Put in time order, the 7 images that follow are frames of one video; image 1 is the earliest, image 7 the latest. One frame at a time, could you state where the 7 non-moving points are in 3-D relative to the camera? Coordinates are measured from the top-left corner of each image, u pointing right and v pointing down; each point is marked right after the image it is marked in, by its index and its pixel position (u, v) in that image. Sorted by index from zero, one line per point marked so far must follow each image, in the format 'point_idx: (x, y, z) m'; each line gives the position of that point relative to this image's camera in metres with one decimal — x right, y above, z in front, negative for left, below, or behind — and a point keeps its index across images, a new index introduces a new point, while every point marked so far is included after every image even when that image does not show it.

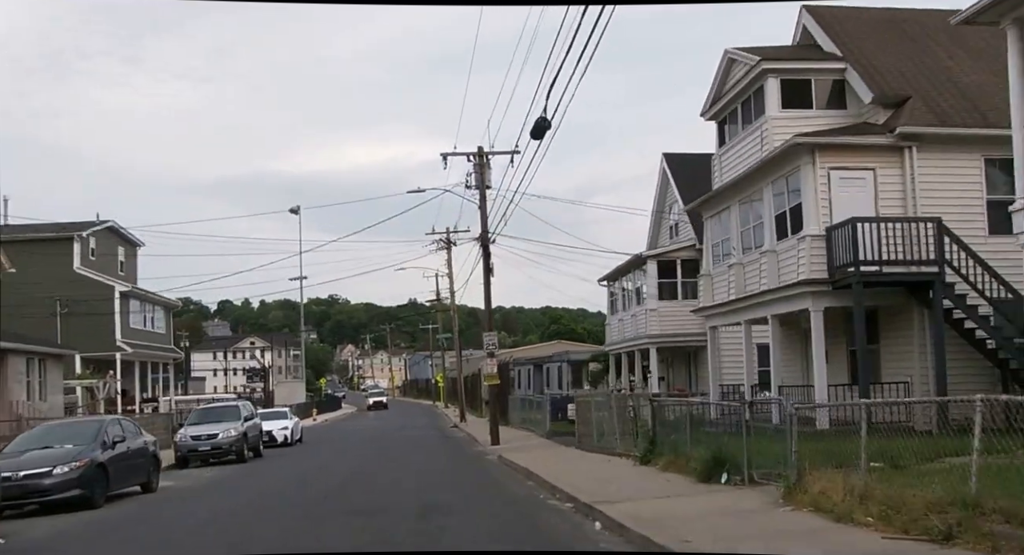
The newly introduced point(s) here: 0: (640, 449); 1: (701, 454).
0: (+2.2, -2.9, +16.6) m
1: (+2.5, -2.4, +13.1) m
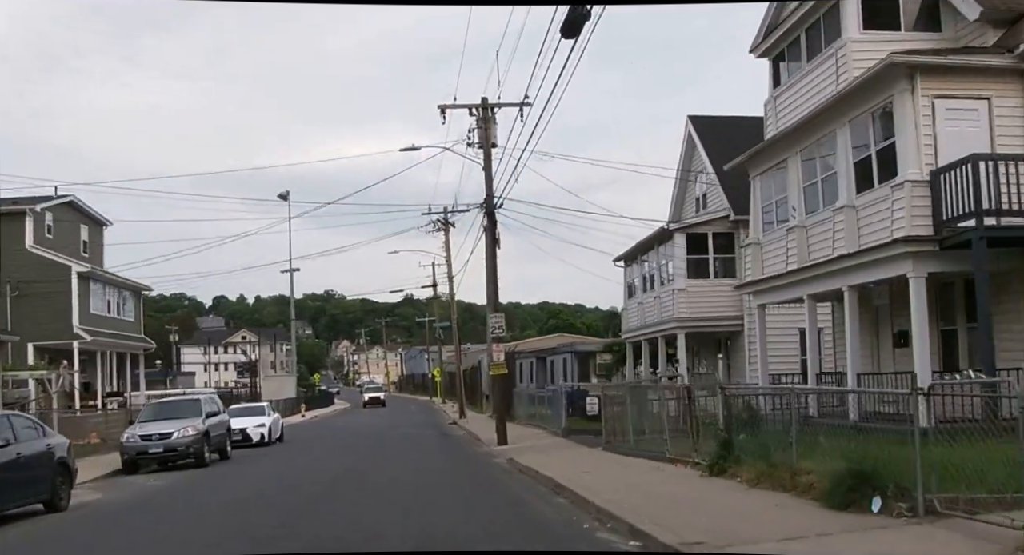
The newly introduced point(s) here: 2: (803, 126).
0: (+2.5, -2.3, +12.5) m
1: (+2.8, -1.7, +9.1) m
2: (+5.5, +2.9, +18.7) m
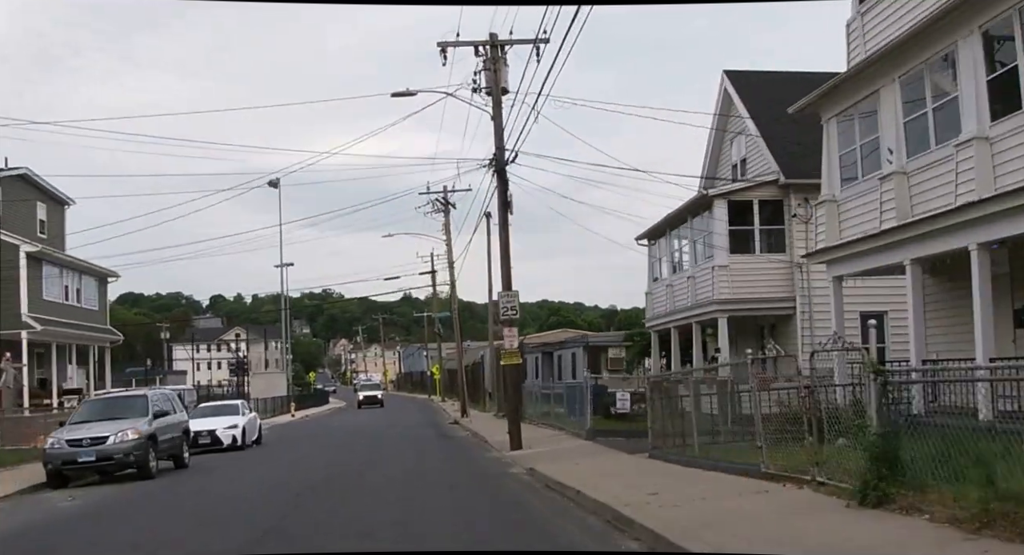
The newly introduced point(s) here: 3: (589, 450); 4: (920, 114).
0: (+2.8, -1.7, +8.5) m
1: (+3.2, -1.1, +5.0) m
2: (+5.9, +3.5, +14.6) m
3: (+1.5, -3.4, +19.2) m
4: (+6.2, +2.5, +14.9) m
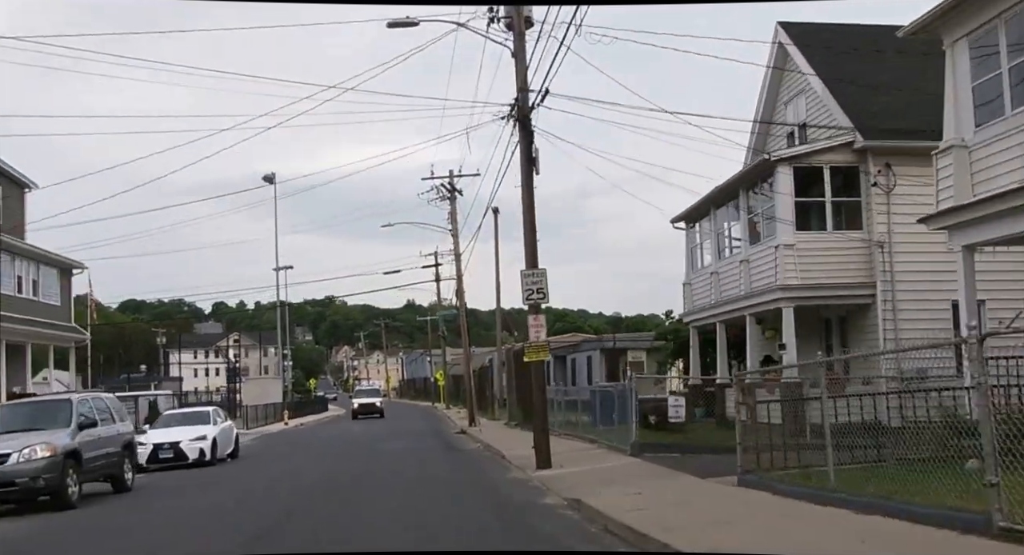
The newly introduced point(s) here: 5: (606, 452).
0: (+3.2, -1.2, +4.3) m
1: (+3.6, -0.6, +0.9) m
2: (+6.3, +3.9, +10.5) m
3: (+1.9, -3.0, +15.1) m
4: (+6.6, +2.9, +10.9) m
5: (+1.7, -3.1, +17.7) m
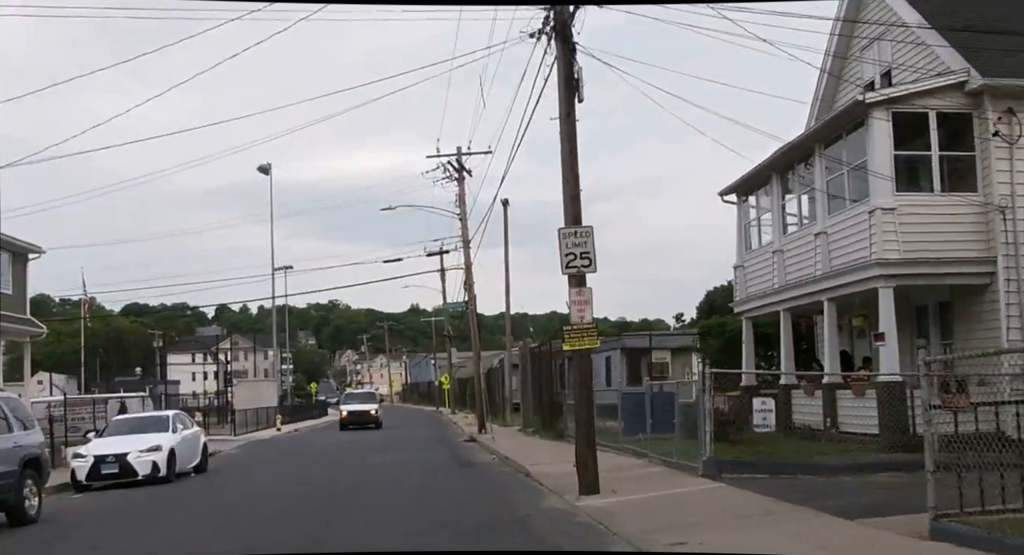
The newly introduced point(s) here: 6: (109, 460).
0: (+3.6, -0.6, +0.3) m
1: (+3.9, -0.1, -3.2) m
2: (+6.7, +4.4, +6.4) m
3: (+2.4, -2.5, +11.0) m
4: (+7.0, +3.4, +6.8) m
5: (+2.1, -2.7, +13.6) m
6: (-7.1, -3.3, +17.5) m
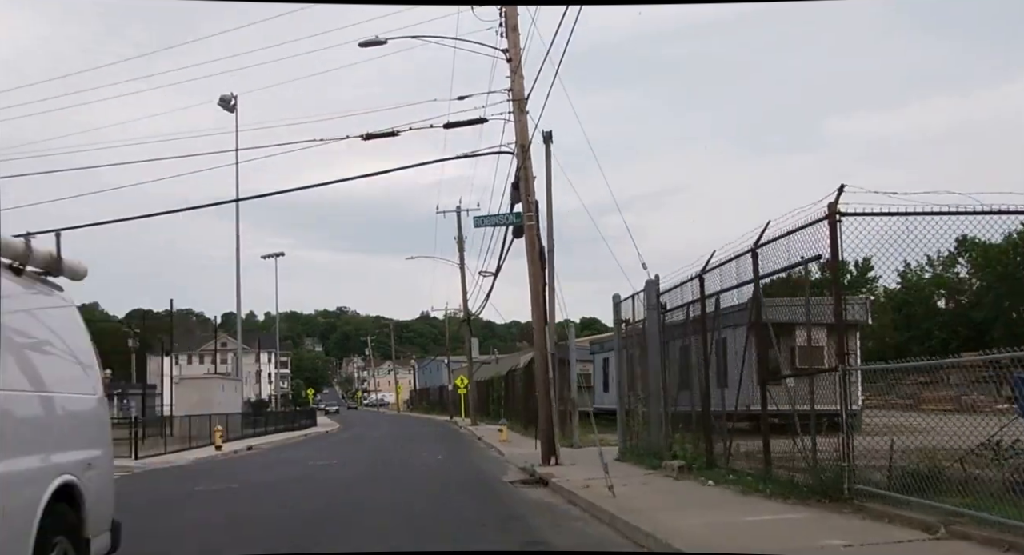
0: (+4.9, +1.7, -15.8) m
1: (+5.3, +2.3, -19.3) m
2: (+8.2, +6.7, -9.6) m
3: (+3.8, -0.3, -5.0) m
4: (+8.5, +5.6, -9.2) m
5: (+3.6, -0.5, -2.5) m
6: (-5.6, -1.1, +1.5) m
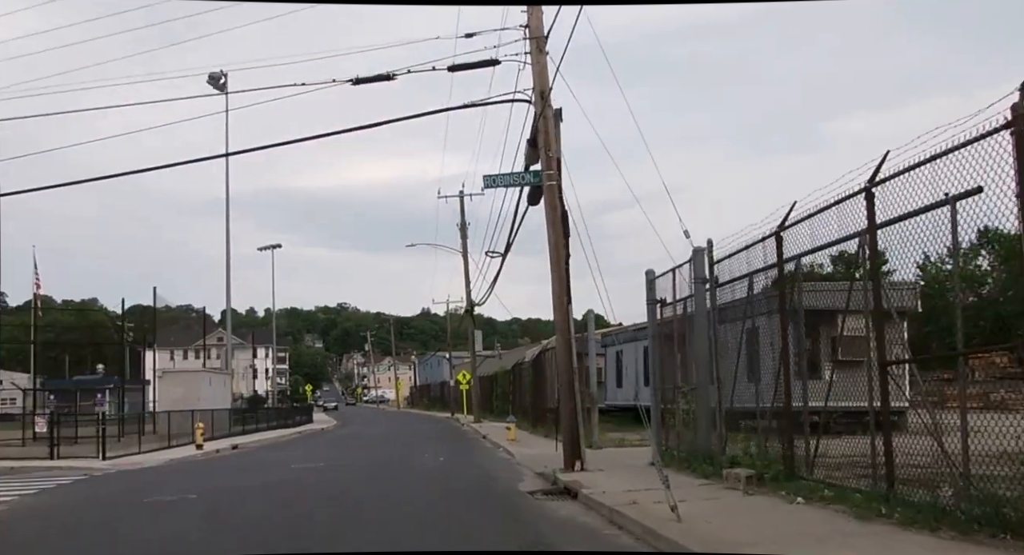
0: (+5.2, +2.0, -18.6) m
1: (+5.5, +2.6, -22.0) m
2: (+8.4, +7.0, -12.4) m
3: (+4.1, +0.1, -7.8) m
4: (+8.7, +6.0, -12.0) m
5: (+3.9, -0.1, -5.2) m
6: (-5.3, -0.7, -1.3) m
